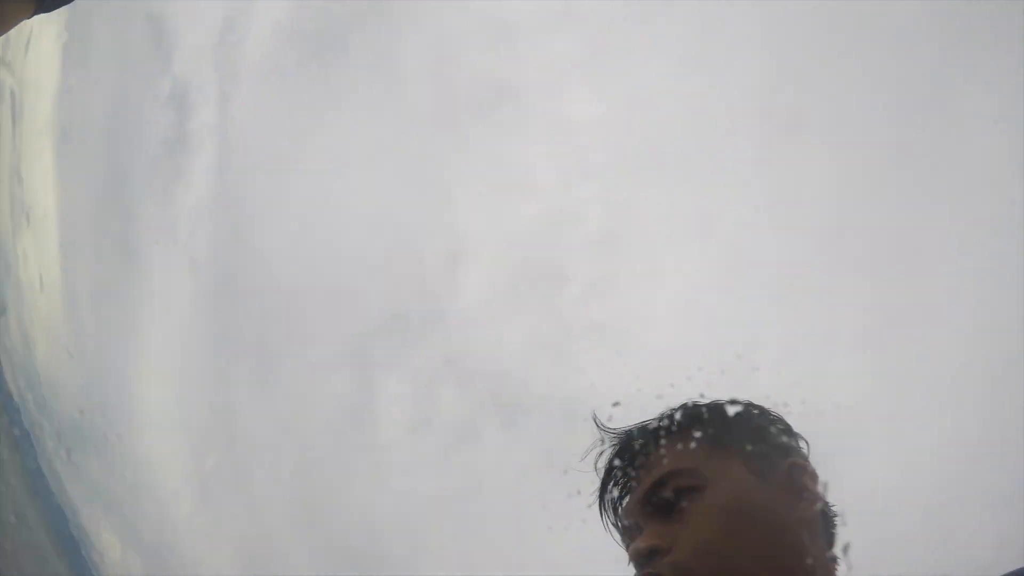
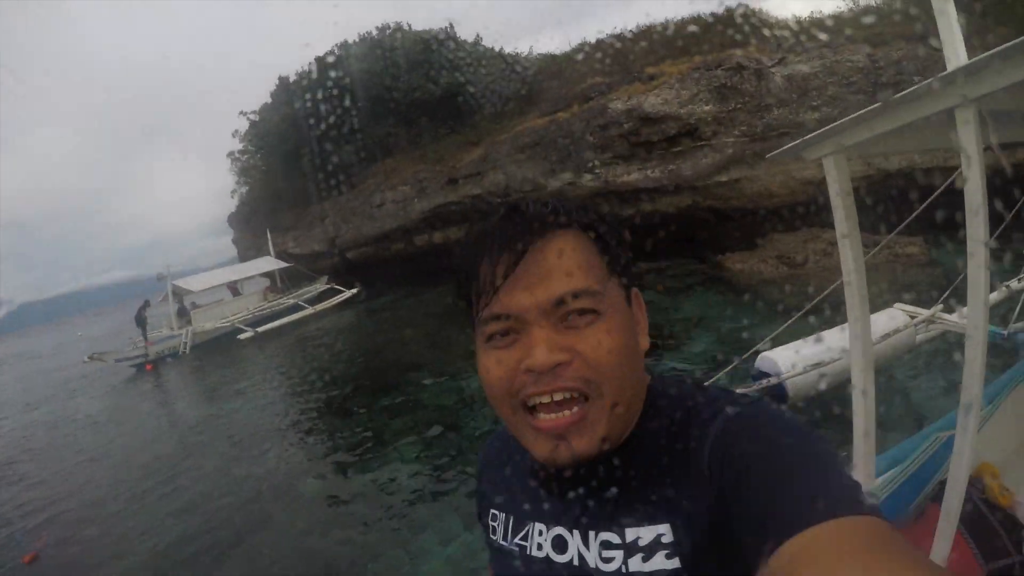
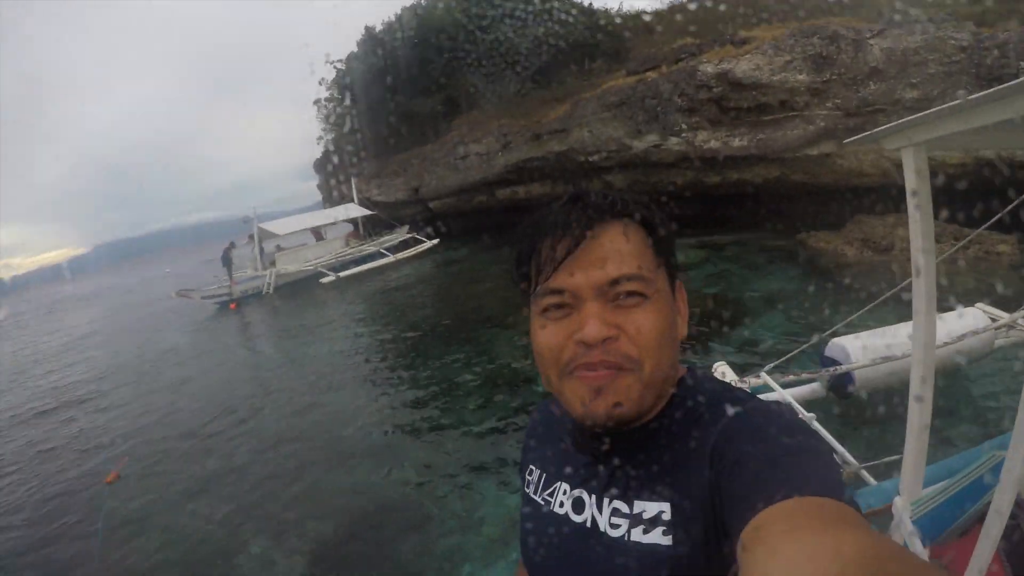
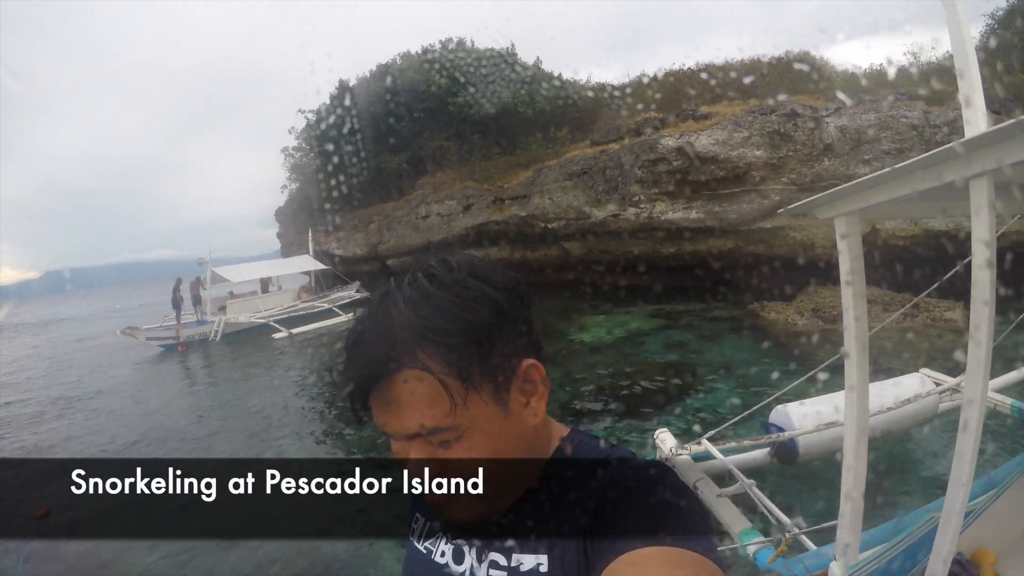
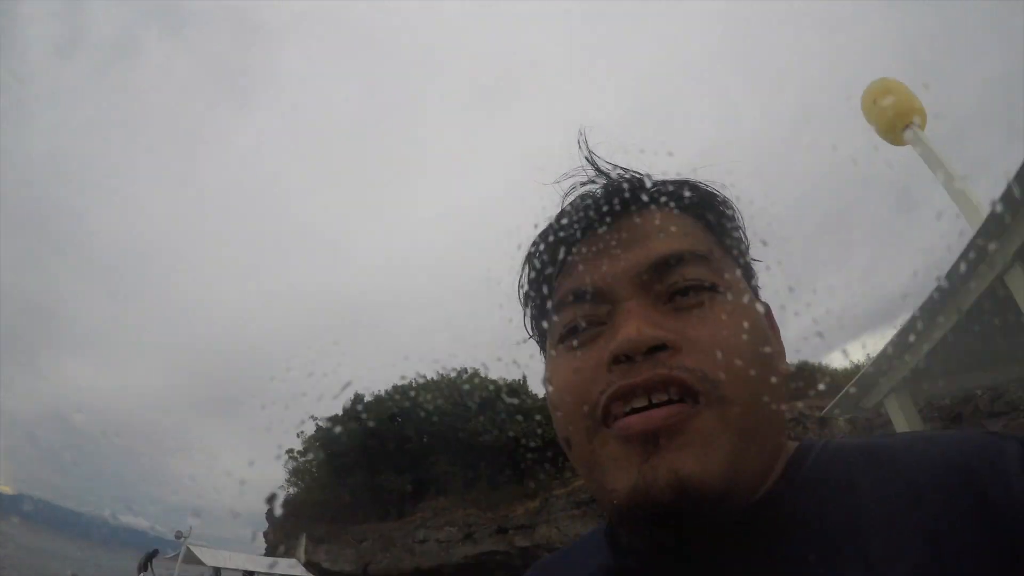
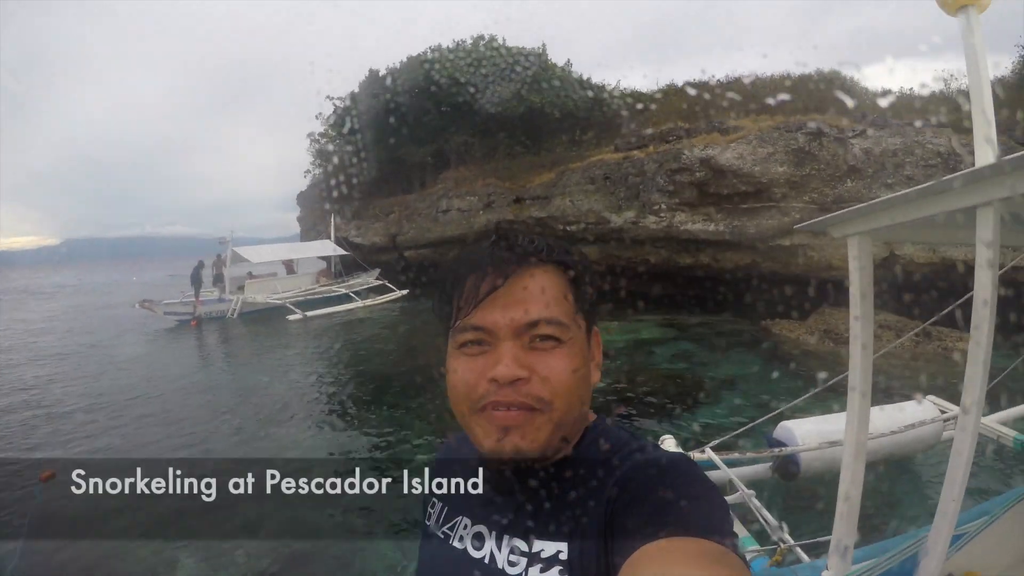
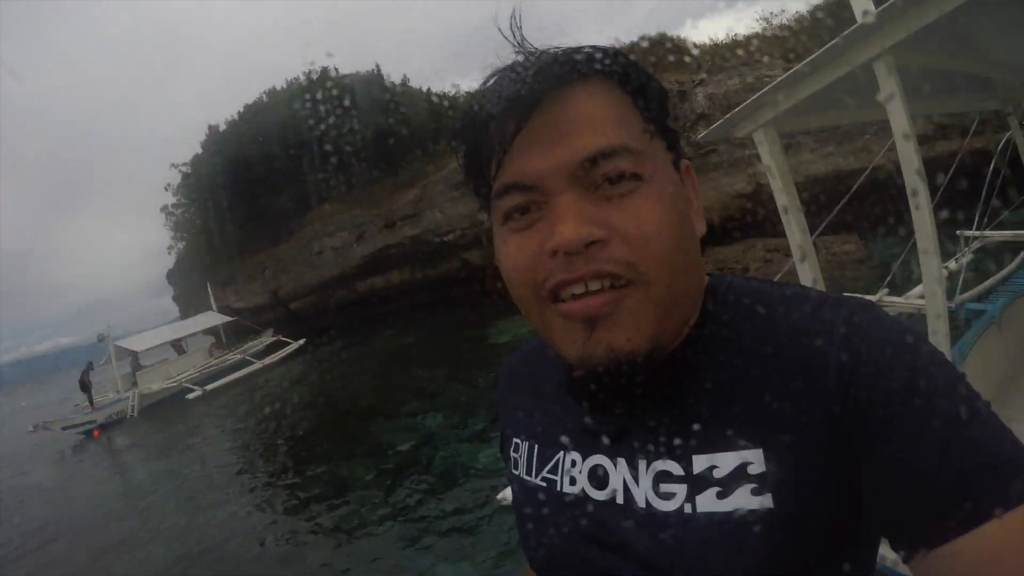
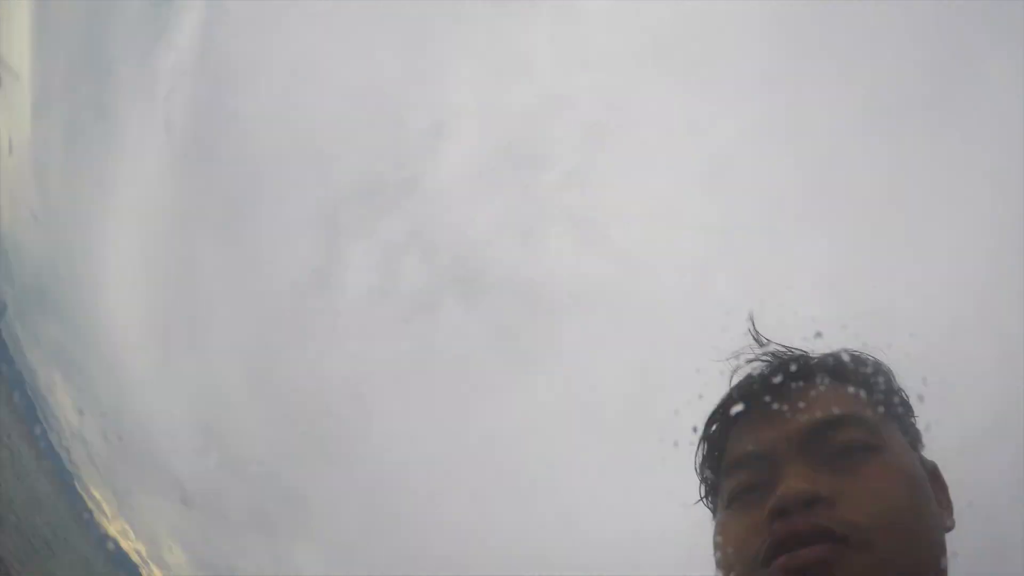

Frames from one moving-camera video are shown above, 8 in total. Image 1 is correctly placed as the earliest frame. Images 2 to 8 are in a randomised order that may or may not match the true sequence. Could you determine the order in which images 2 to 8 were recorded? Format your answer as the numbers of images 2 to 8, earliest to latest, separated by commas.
8, 5, 7, 2, 3, 6, 4
